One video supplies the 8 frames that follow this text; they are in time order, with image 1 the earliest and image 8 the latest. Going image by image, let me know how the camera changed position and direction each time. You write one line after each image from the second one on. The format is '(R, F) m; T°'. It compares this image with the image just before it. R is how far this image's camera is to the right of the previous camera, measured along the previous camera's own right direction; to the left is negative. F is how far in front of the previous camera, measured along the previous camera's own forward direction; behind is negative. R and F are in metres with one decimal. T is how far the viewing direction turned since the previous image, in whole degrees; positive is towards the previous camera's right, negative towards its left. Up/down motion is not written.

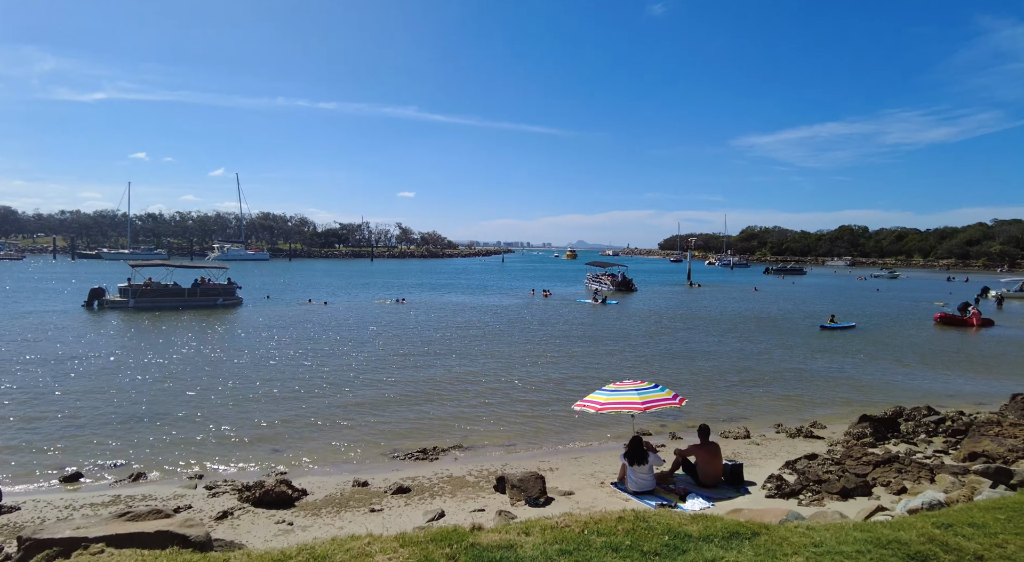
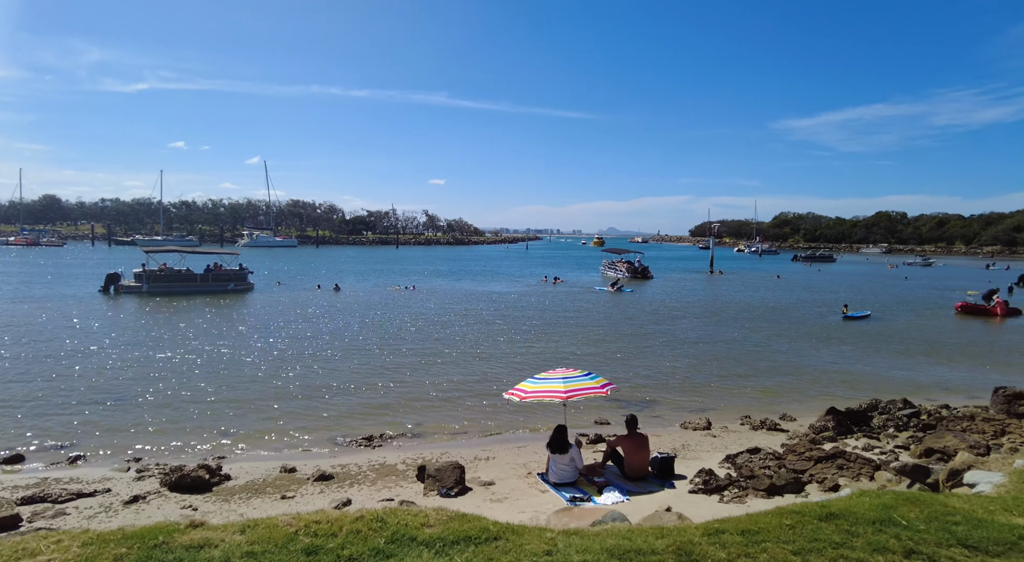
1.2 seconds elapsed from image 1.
(+1.9, +0.3) m; -3°
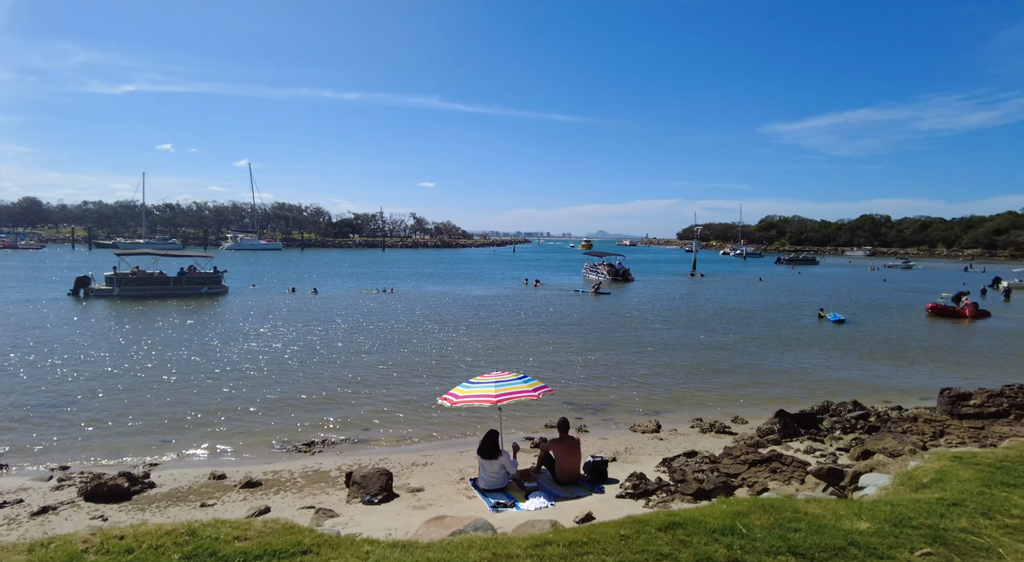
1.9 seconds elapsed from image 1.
(+1.0, +0.1) m; +1°
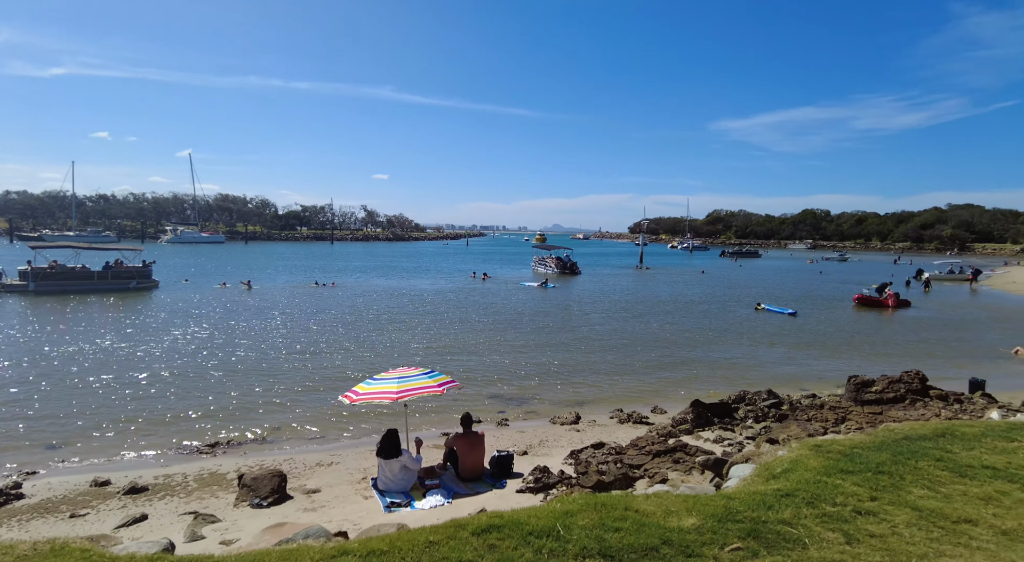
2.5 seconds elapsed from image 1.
(+0.9, +0.2) m; +4°
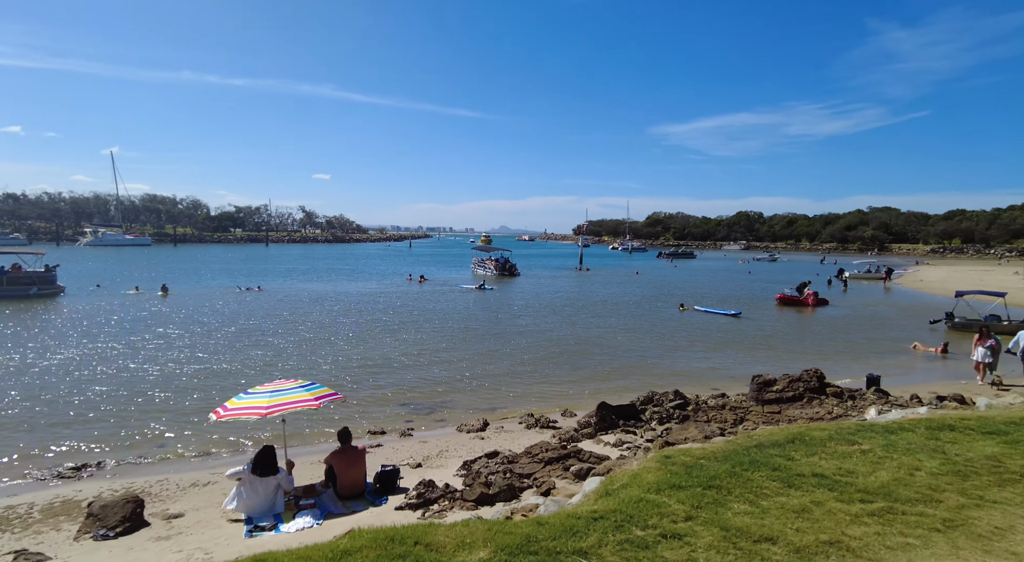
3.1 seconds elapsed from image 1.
(+1.0, +0.3) m; +5°
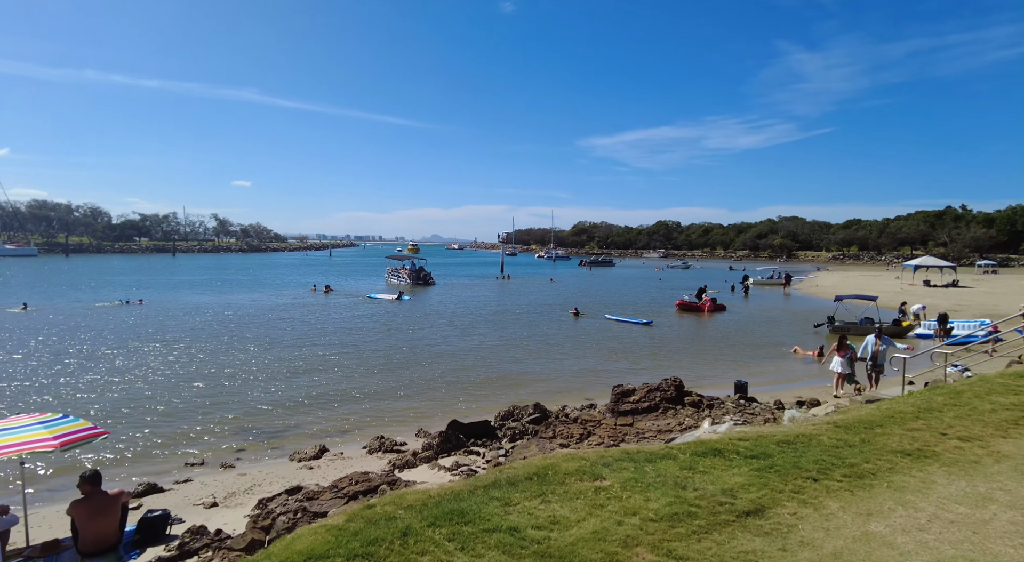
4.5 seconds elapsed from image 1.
(+2.0, +0.8) m; +7°
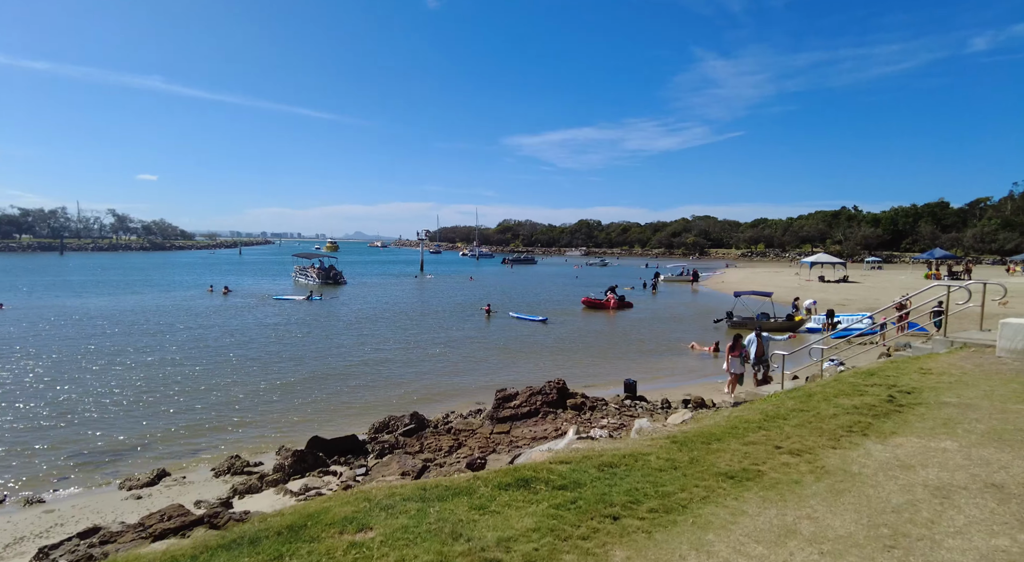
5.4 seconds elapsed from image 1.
(+1.2, +0.8) m; +7°
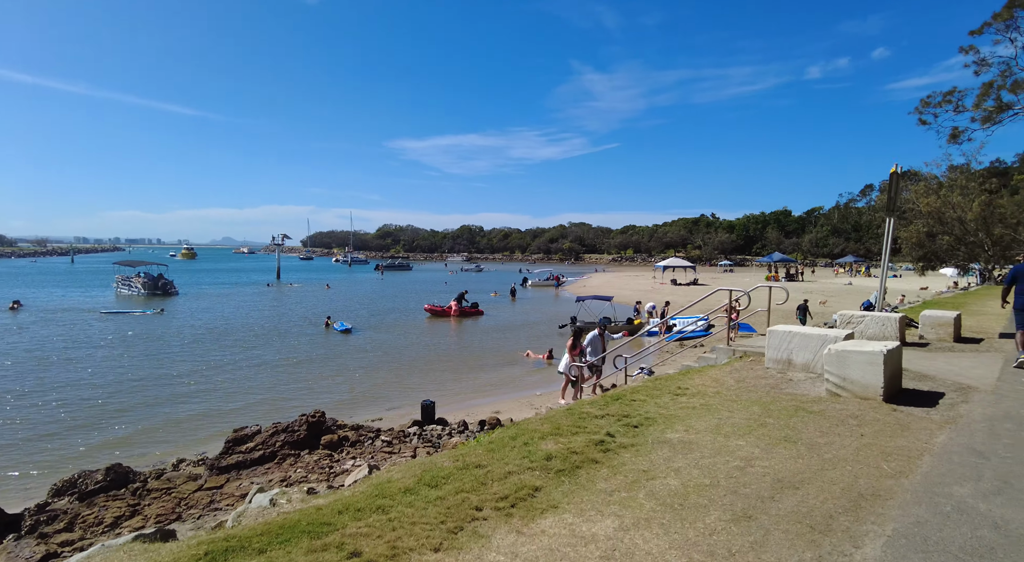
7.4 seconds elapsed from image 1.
(+2.8, +1.8) m; +11°
